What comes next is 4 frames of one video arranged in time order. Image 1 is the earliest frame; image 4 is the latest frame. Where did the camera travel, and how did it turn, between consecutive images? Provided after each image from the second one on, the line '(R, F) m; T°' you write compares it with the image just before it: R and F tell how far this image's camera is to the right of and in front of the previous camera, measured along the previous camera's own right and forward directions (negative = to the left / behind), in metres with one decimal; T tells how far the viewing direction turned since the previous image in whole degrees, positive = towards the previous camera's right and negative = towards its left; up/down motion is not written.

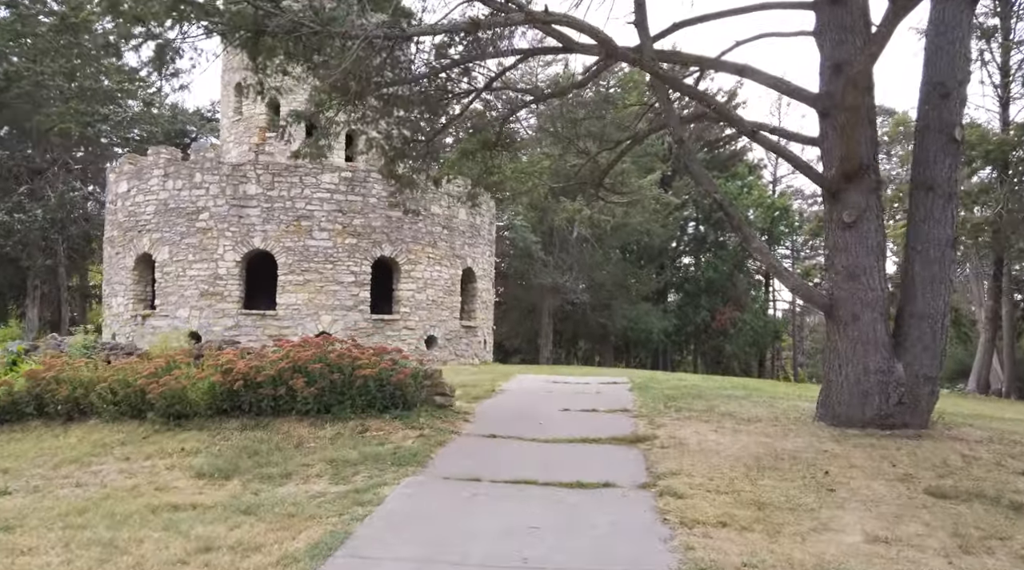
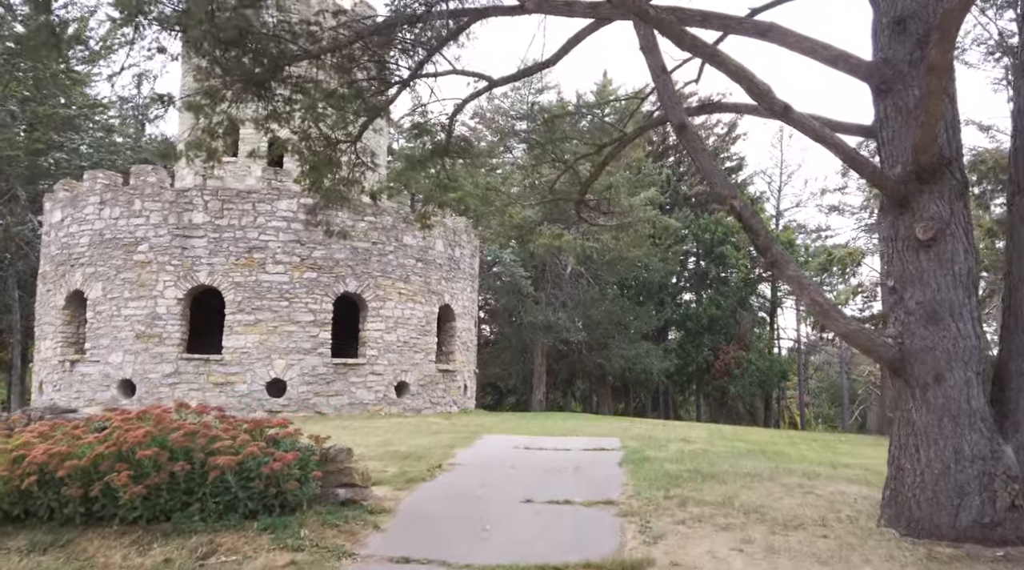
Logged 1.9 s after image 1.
(+0.4, +1.9) m; 0°
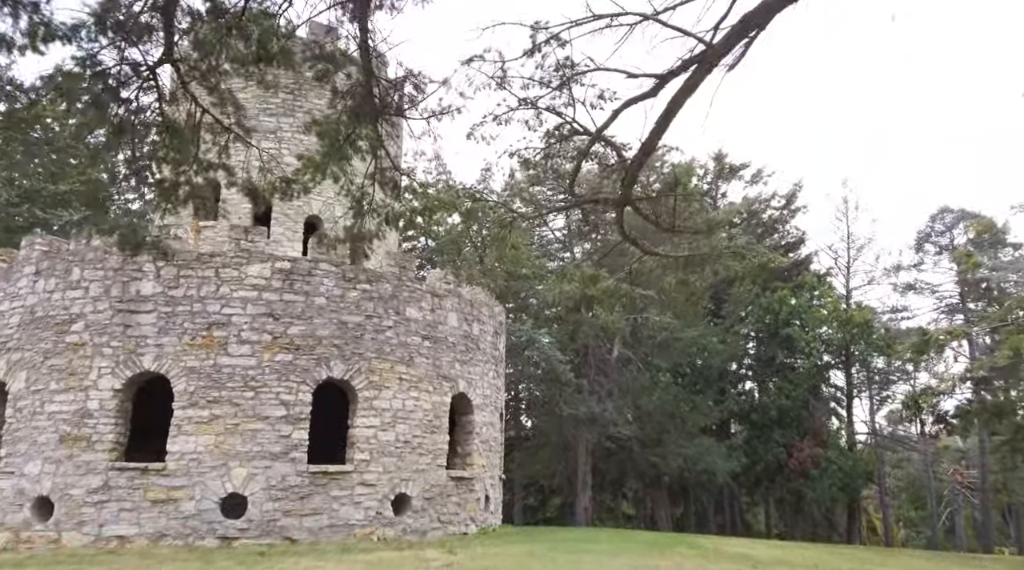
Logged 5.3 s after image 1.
(+0.3, +3.3) m; -3°
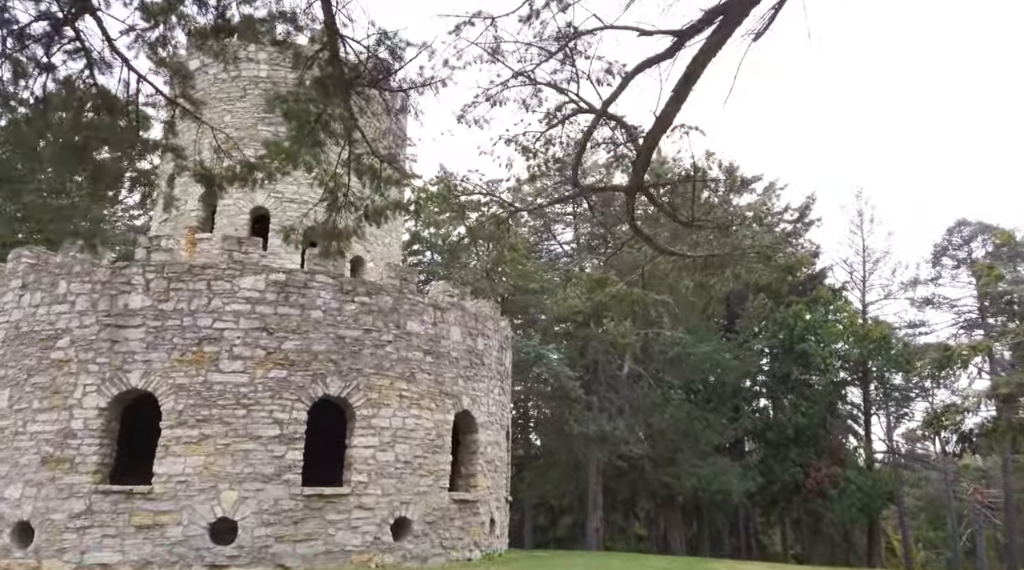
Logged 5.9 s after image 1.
(+0.1, +0.6) m; -1°
